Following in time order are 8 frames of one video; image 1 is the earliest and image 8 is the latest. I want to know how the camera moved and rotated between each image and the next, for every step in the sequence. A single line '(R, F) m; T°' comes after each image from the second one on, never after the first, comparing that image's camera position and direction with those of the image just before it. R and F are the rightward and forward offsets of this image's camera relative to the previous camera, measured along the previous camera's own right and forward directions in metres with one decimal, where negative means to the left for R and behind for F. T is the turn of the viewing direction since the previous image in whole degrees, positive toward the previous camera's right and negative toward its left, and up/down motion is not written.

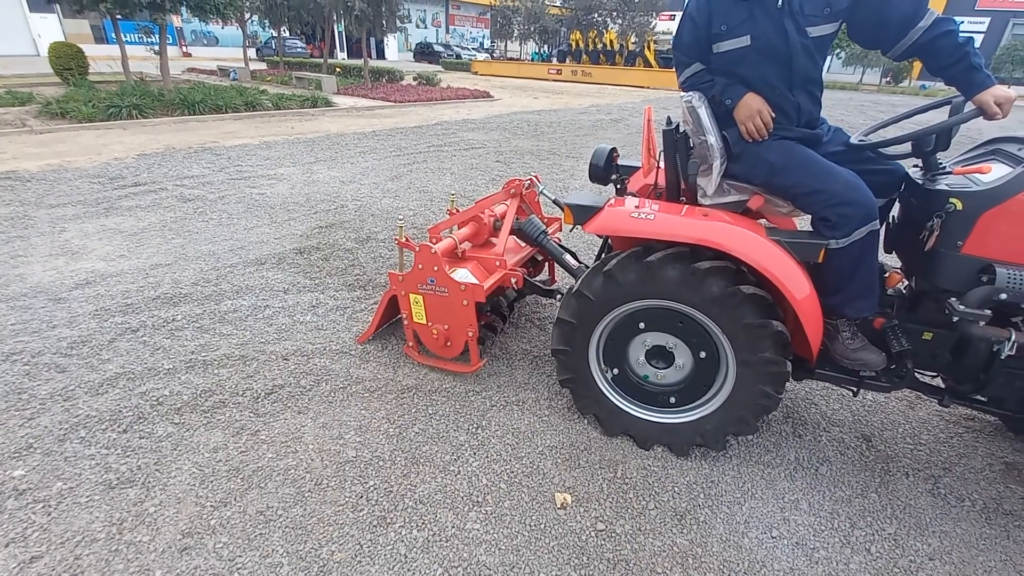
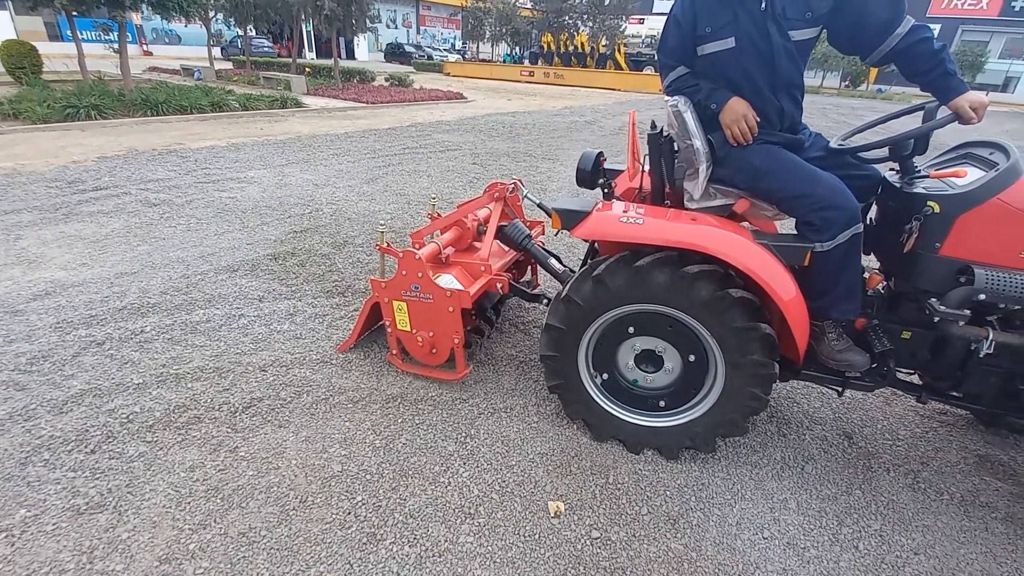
(-0.1, 0.0) m; +3°
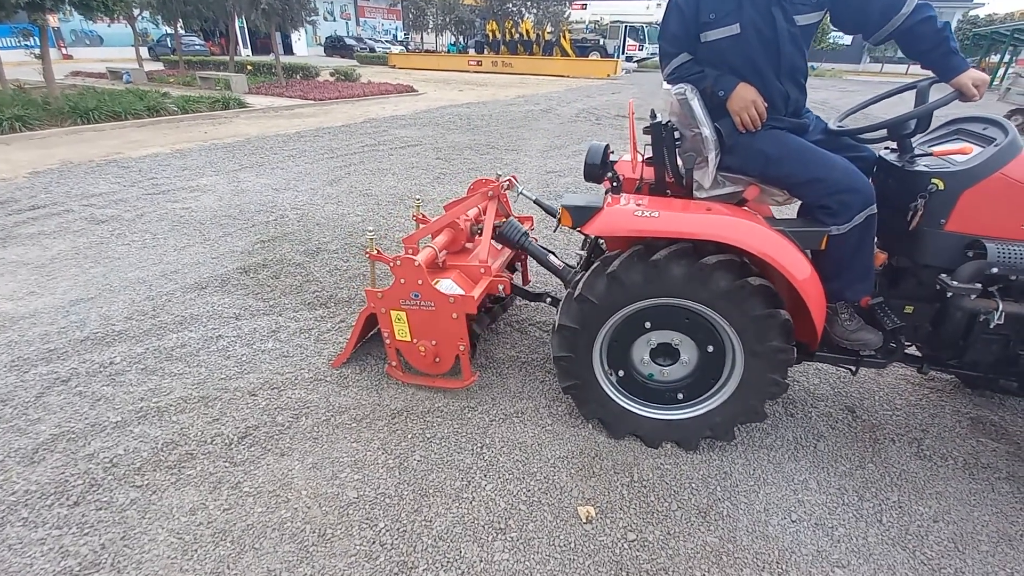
(-0.2, +0.1) m; +4°
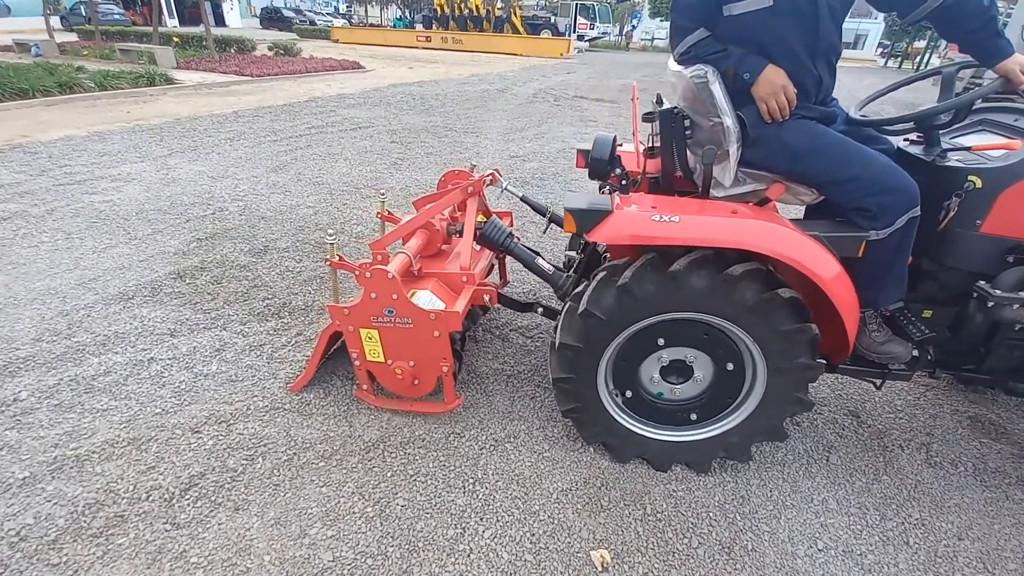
(-0.1, +0.3) m; +5°
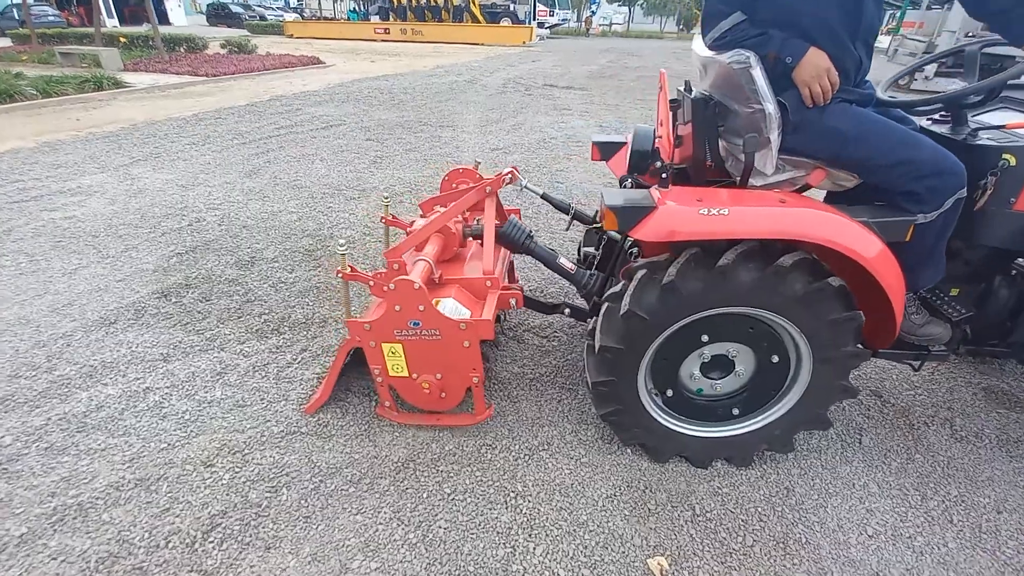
(-0.2, +0.1) m; +3°
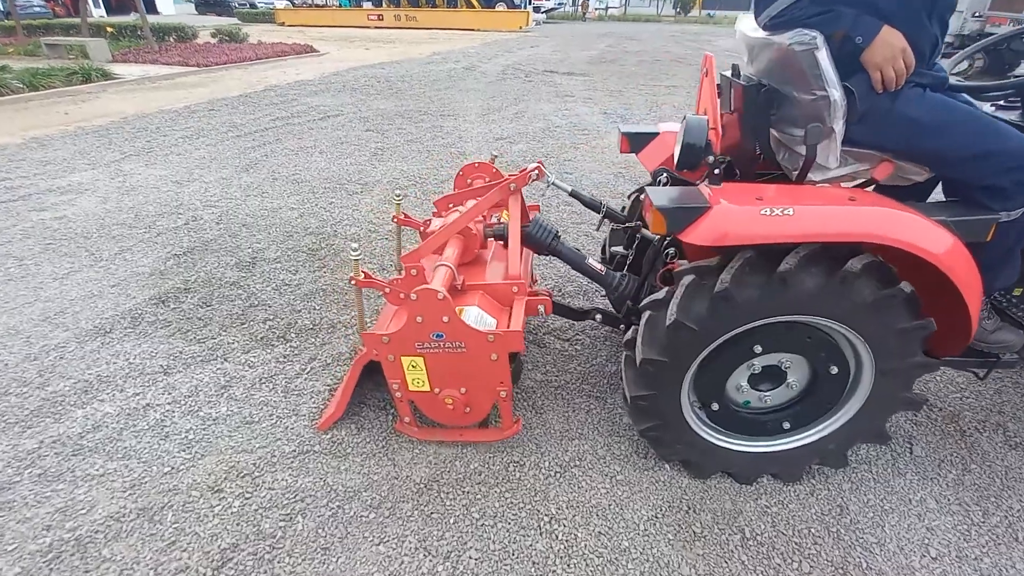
(-0.1, +0.2) m; 0°
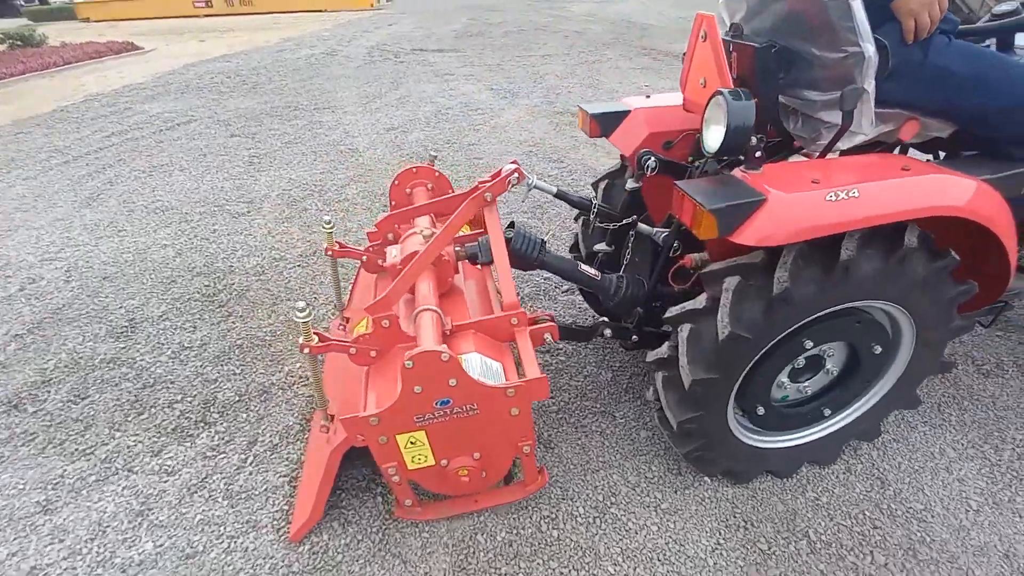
(-0.3, +0.4) m; +11°
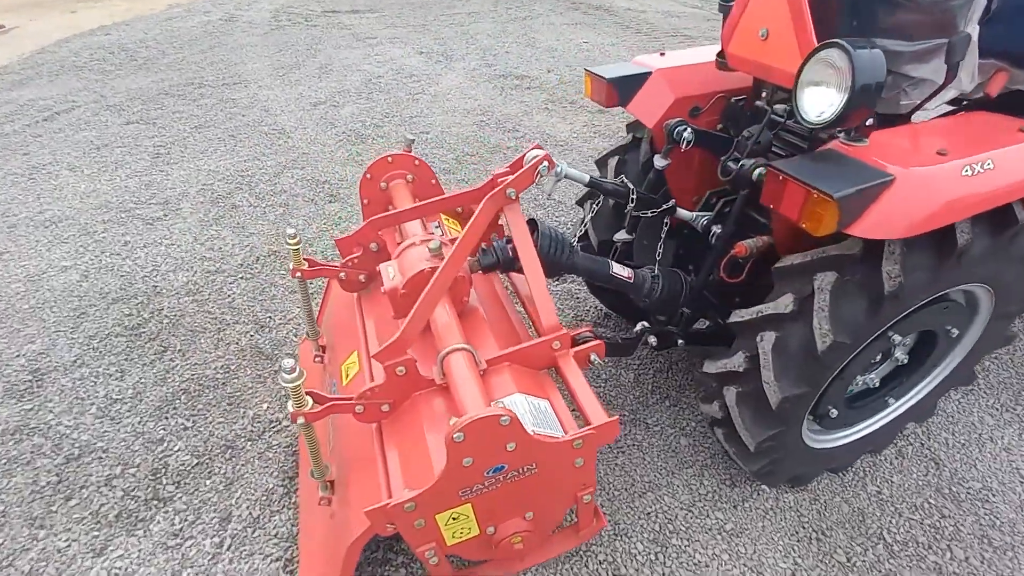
(-0.2, +0.3) m; +7°
